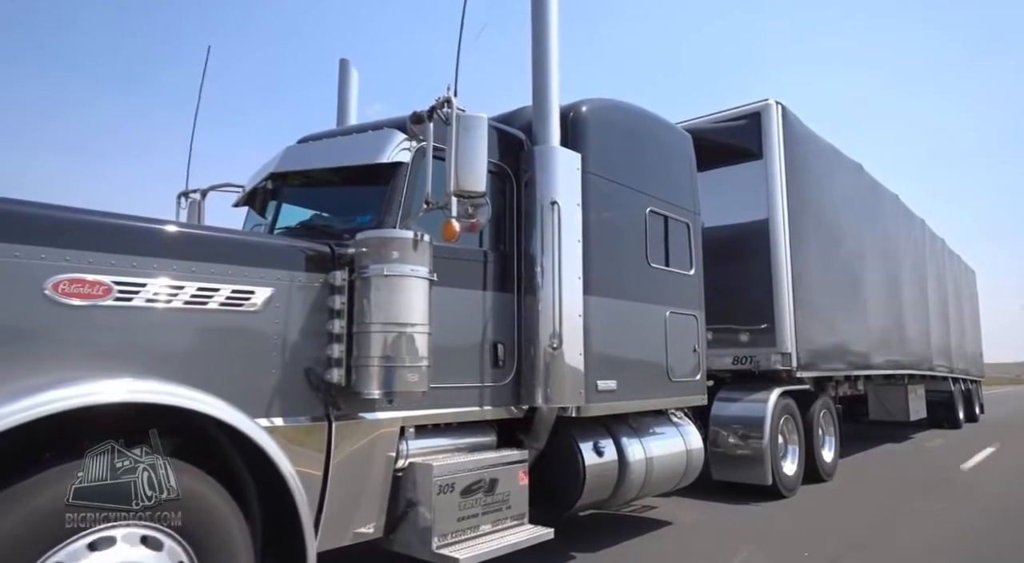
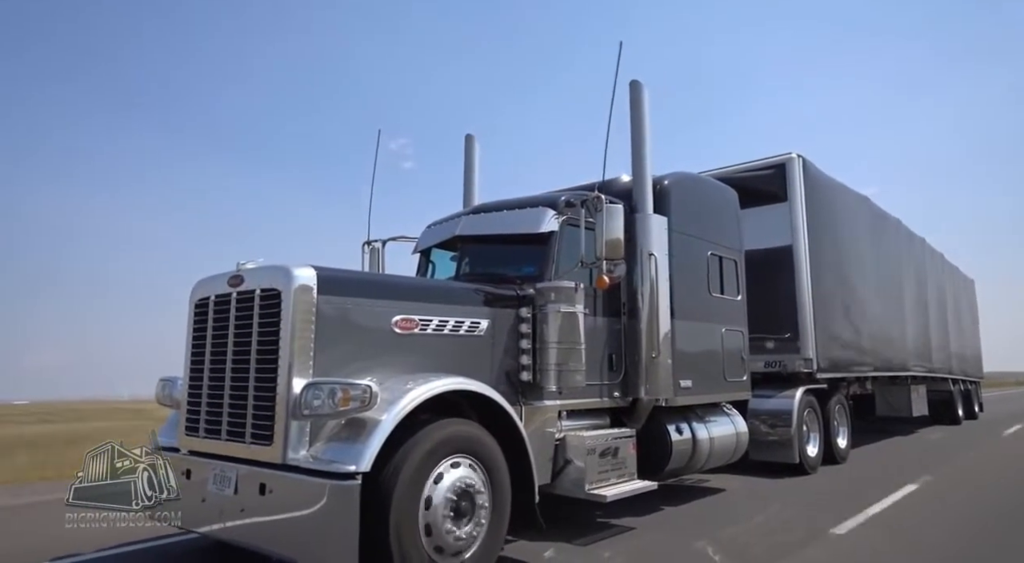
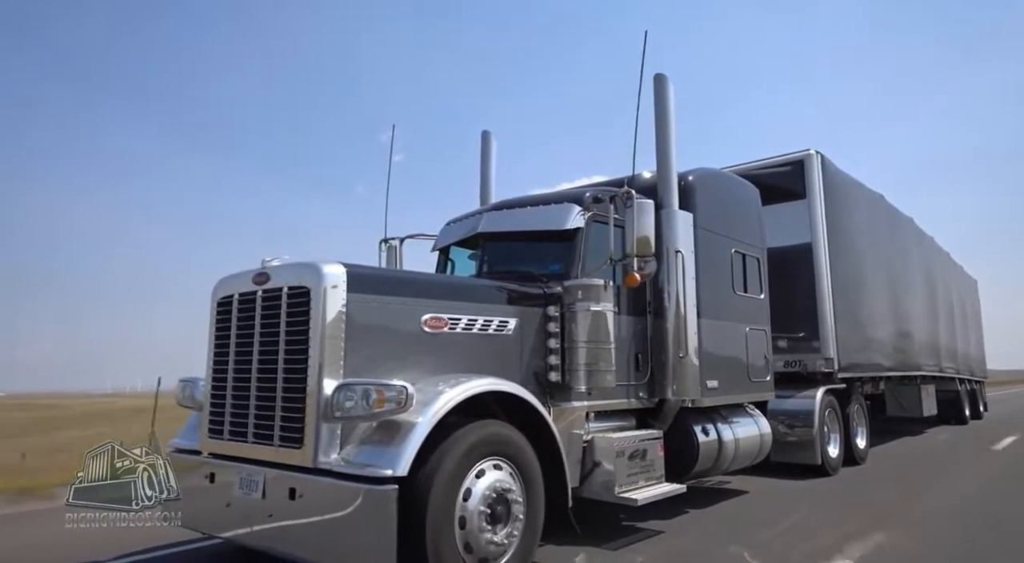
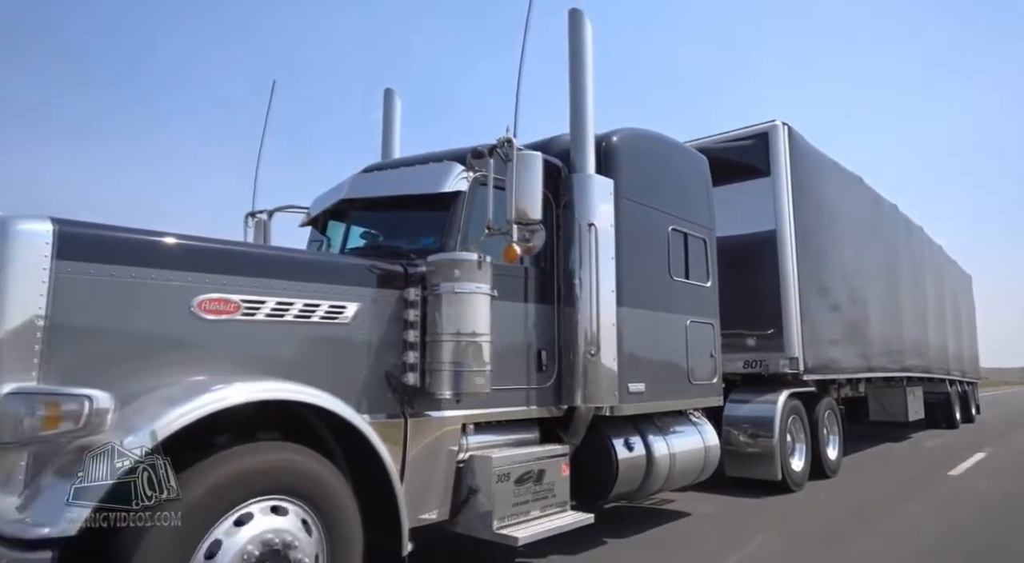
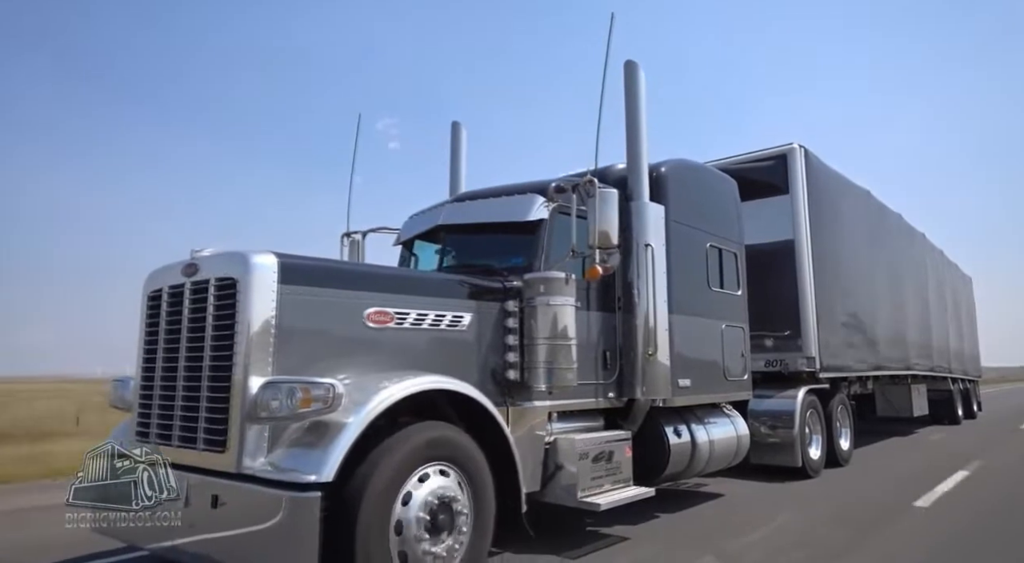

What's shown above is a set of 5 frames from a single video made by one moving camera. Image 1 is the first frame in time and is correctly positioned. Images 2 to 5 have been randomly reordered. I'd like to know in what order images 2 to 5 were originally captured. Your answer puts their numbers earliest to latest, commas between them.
4, 5, 3, 2
